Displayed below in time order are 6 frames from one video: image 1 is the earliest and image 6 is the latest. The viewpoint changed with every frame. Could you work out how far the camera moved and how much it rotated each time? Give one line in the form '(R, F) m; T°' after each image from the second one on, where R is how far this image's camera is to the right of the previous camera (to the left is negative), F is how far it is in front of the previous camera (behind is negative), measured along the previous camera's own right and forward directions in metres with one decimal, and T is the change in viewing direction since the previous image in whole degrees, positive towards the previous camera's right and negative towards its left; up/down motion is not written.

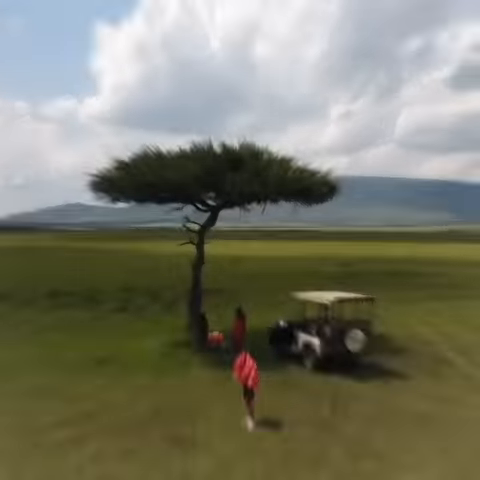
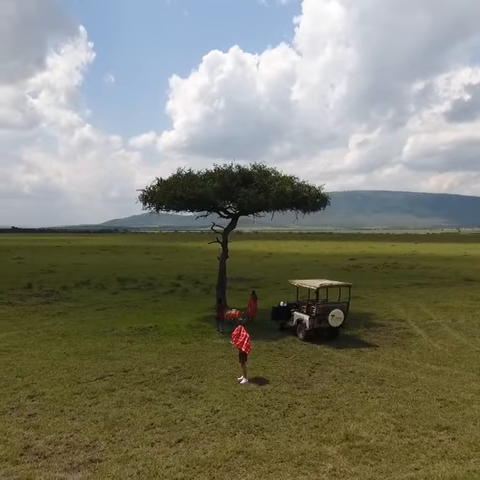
(+2.2, -4.3) m; -6°
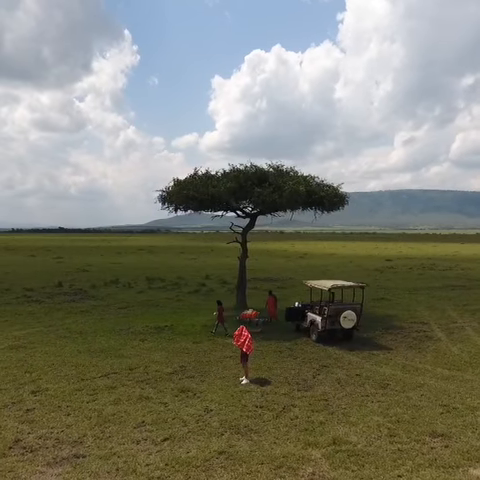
(+2.2, +0.2) m; -6°
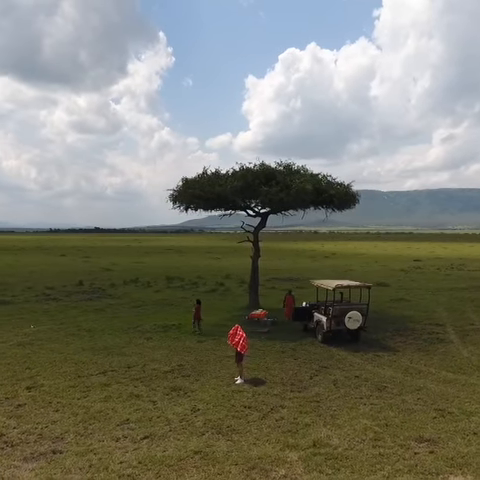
(+2.1, +0.3) m; -6°
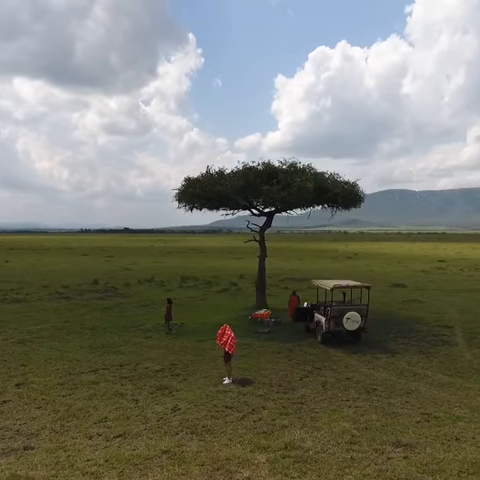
(+2.2, +0.4) m; -5°
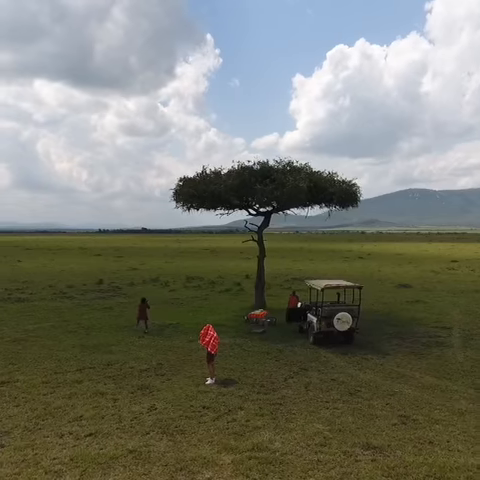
(+1.8, +0.3) m; -4°
